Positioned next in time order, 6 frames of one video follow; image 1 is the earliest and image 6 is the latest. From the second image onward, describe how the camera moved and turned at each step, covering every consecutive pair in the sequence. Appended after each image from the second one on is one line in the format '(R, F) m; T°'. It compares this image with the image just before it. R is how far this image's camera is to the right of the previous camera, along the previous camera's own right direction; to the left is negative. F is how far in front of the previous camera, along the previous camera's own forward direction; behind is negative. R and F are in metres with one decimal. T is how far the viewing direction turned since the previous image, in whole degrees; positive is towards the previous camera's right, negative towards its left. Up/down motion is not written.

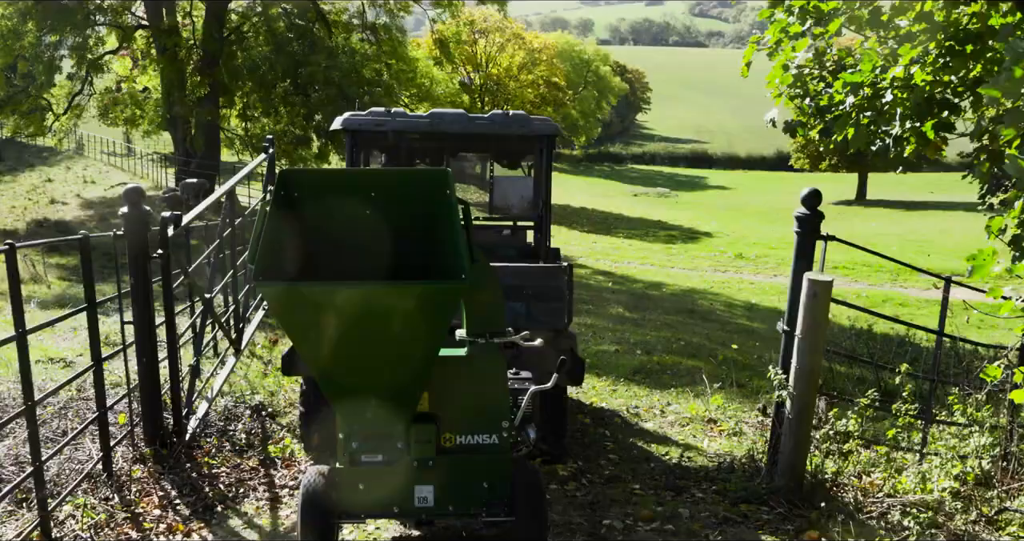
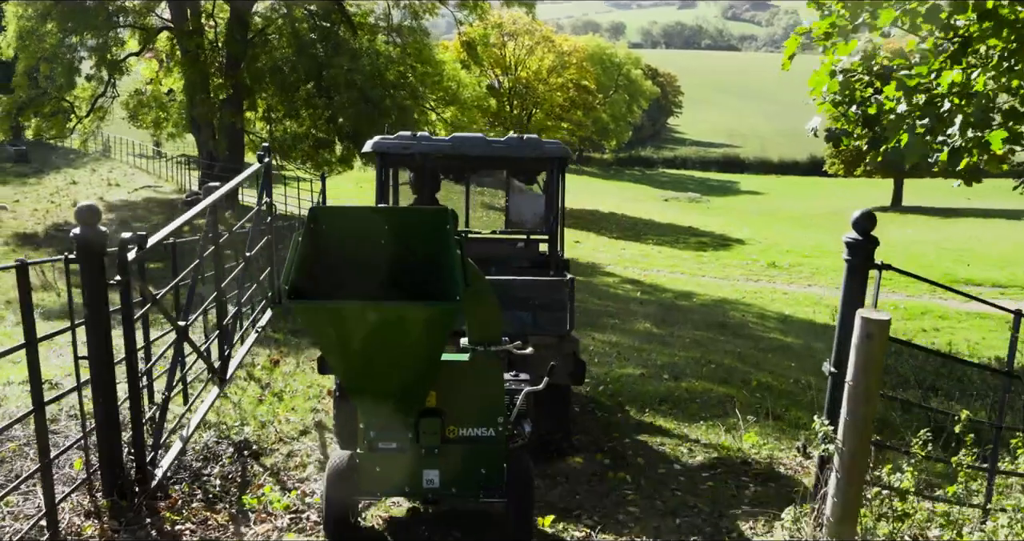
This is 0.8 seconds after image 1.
(+0.1, +0.6) m; -2°
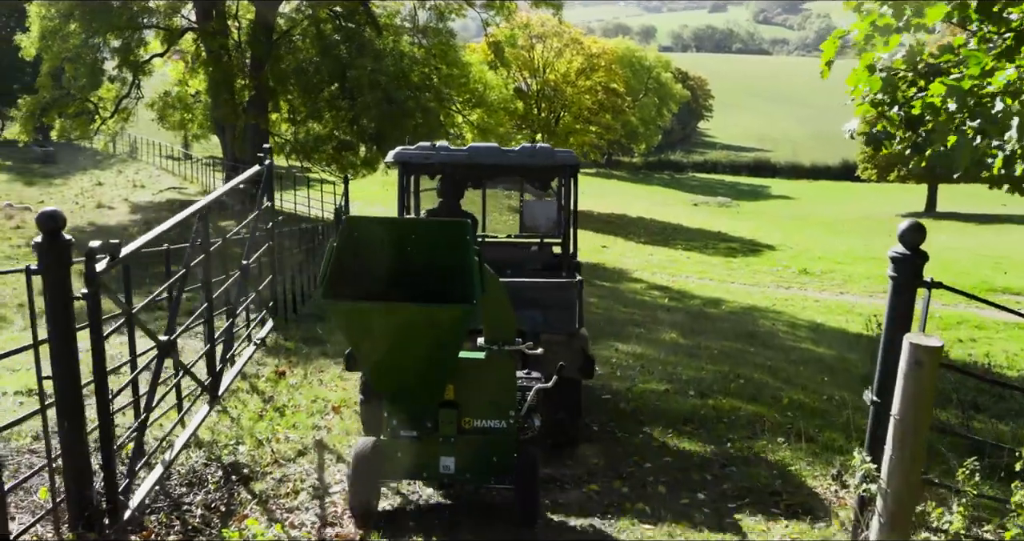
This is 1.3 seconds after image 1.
(+0.1, +0.4) m; -2°
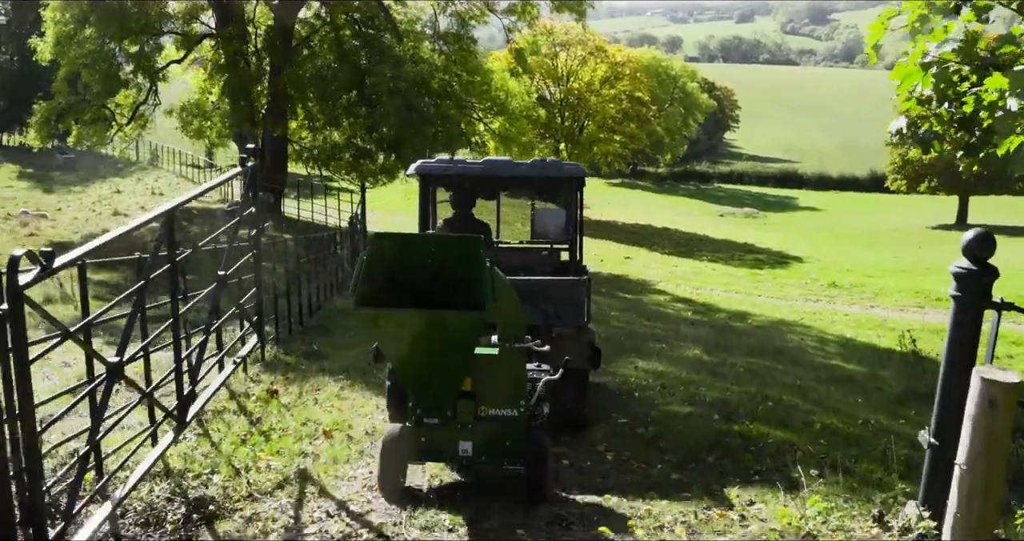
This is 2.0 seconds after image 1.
(+0.1, +0.6) m; -2°
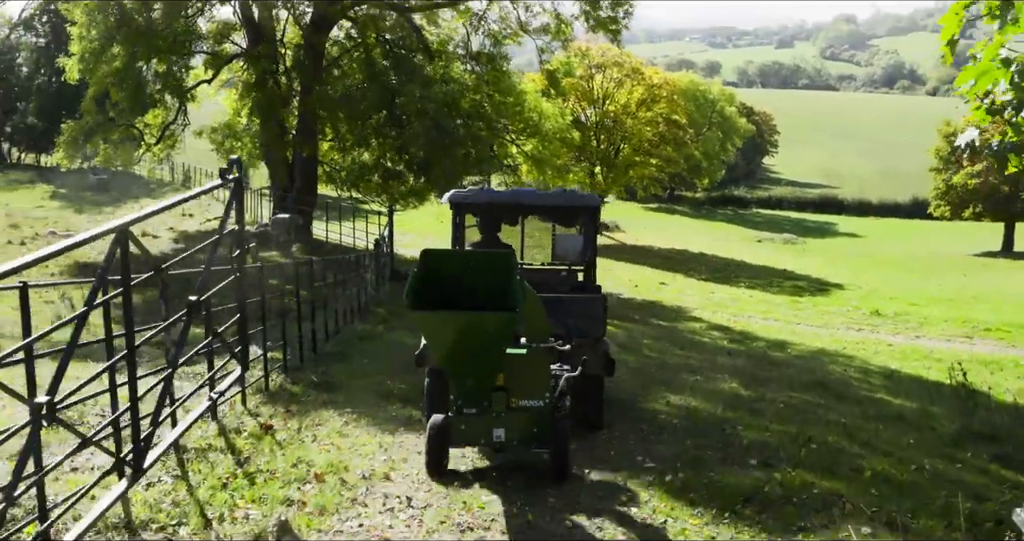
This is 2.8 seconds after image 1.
(+0.2, +0.7) m; -2°
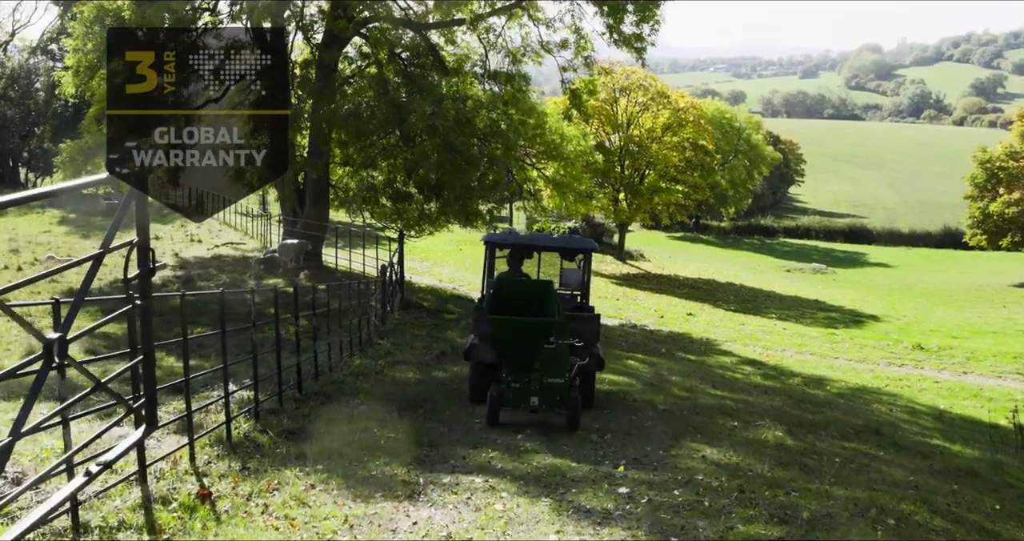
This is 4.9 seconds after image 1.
(+0.1, +1.4) m; -2°
